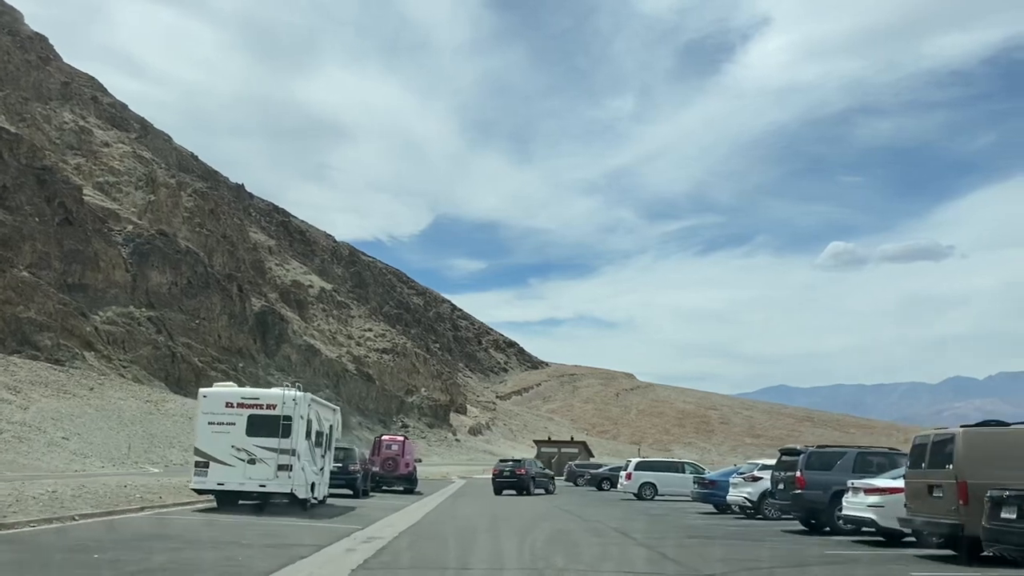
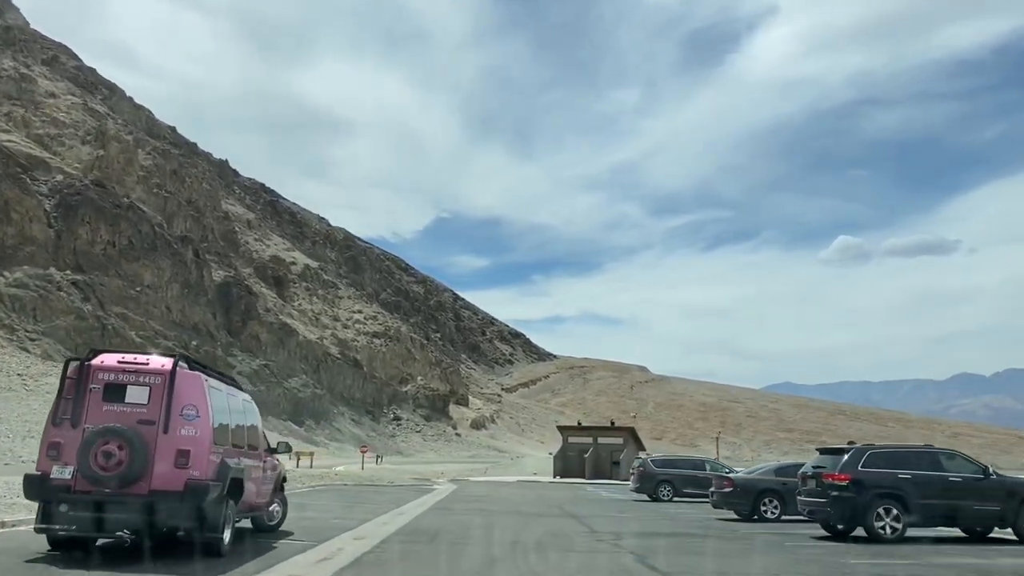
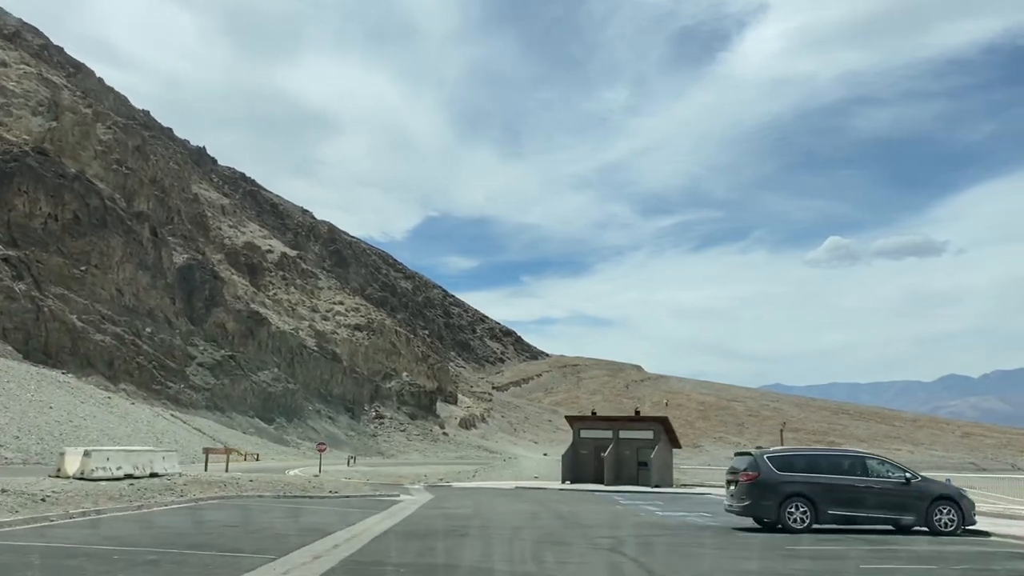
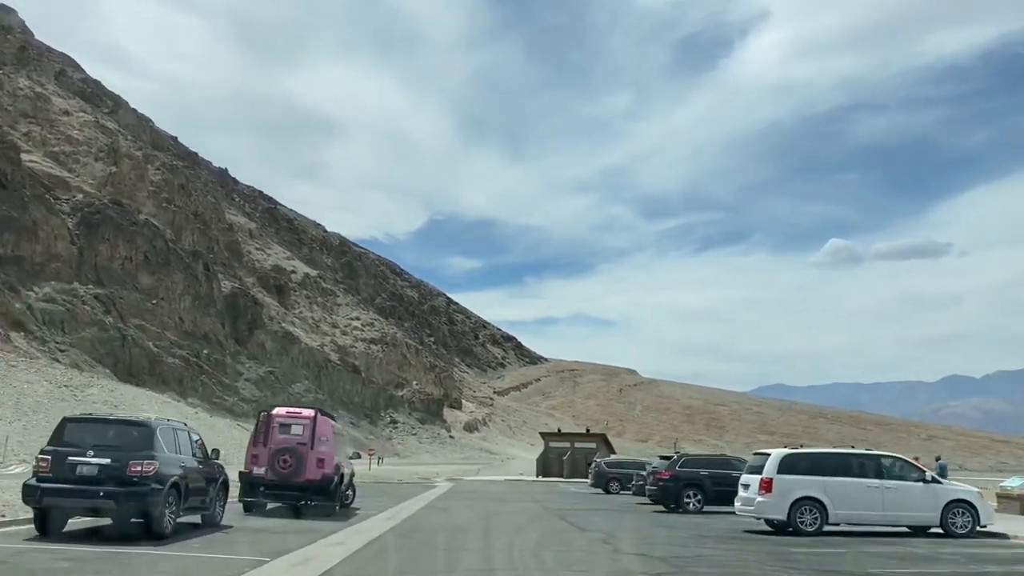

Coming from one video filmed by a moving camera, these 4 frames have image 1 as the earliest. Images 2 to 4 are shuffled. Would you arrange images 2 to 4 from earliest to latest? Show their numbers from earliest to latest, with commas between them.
4, 2, 3
